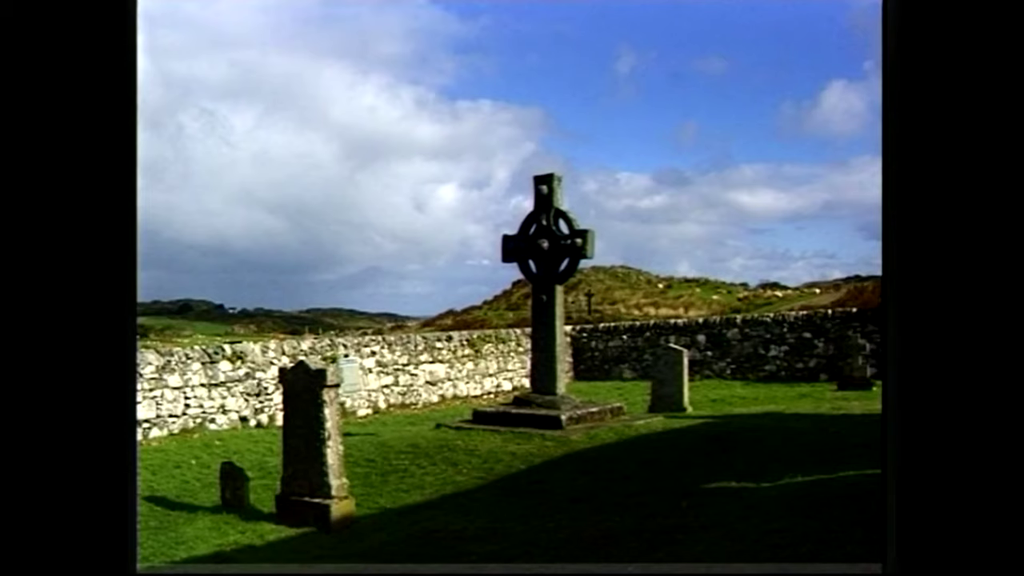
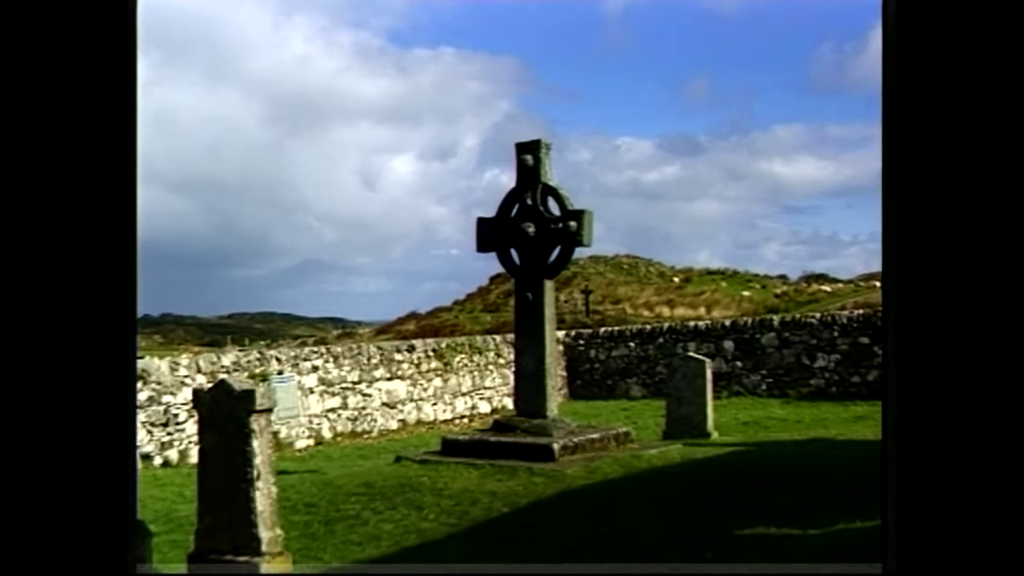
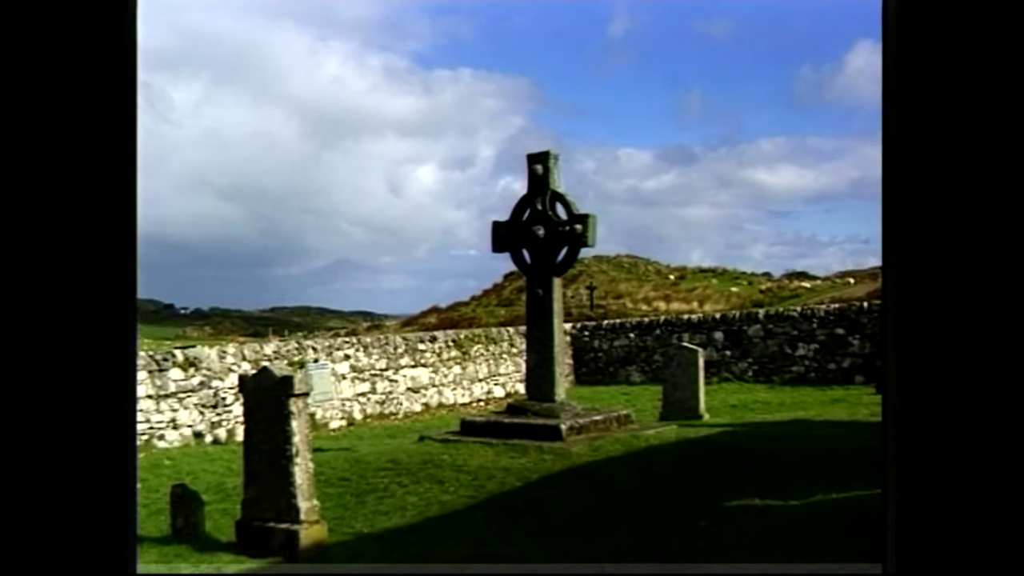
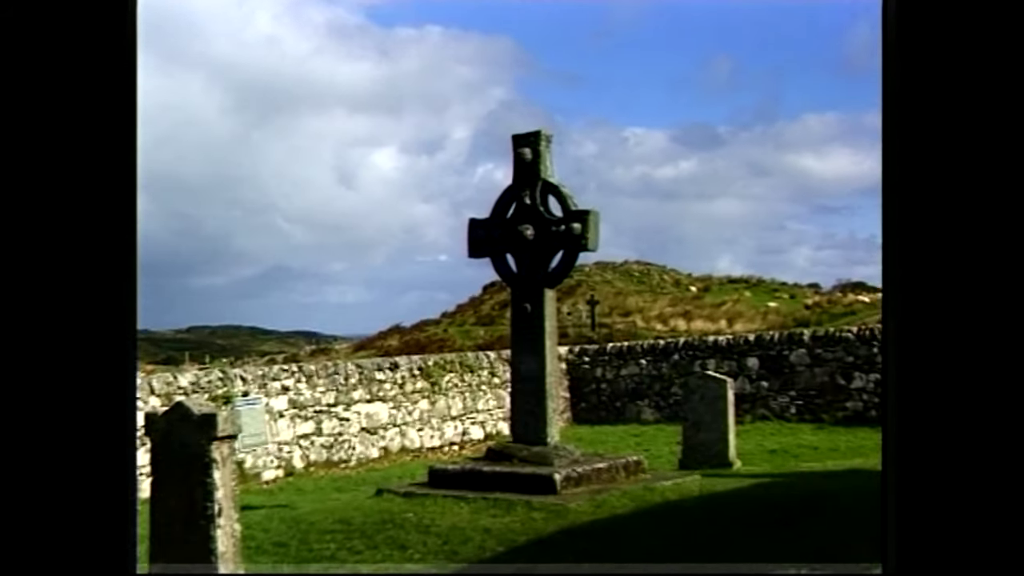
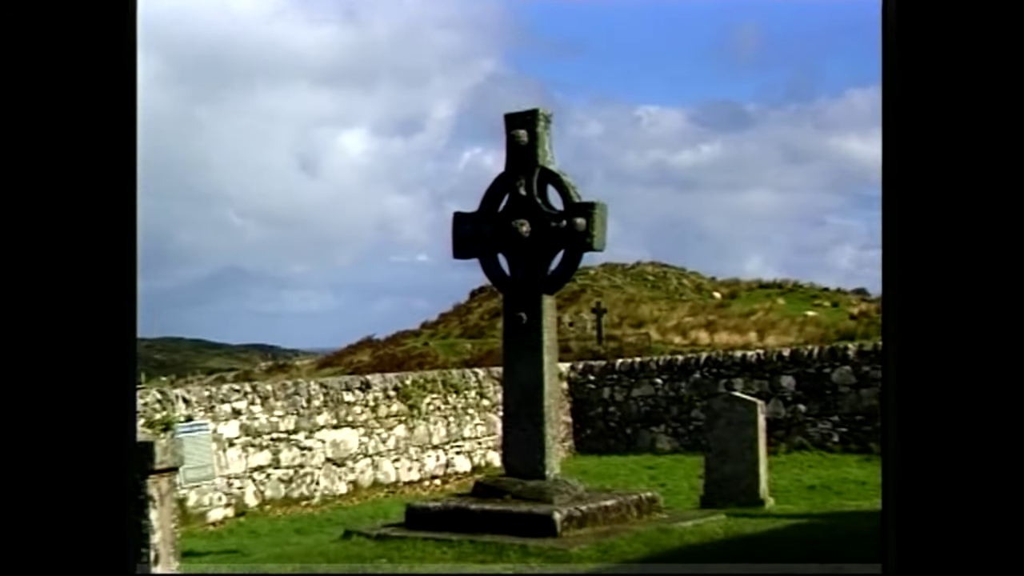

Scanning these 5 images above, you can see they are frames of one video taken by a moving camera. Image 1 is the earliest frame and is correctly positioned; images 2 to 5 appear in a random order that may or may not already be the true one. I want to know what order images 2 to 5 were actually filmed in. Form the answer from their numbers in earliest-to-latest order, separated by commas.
3, 2, 4, 5
